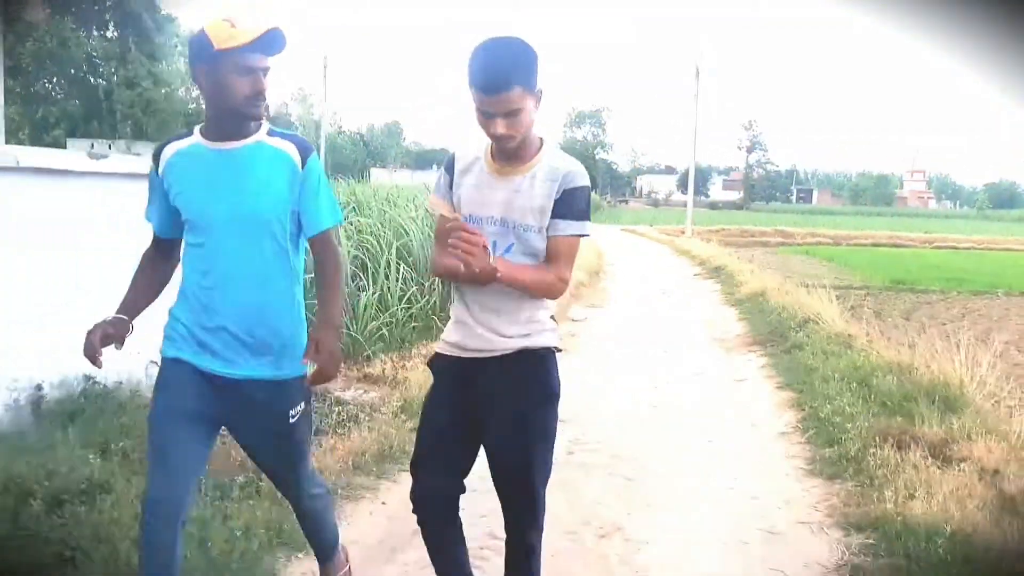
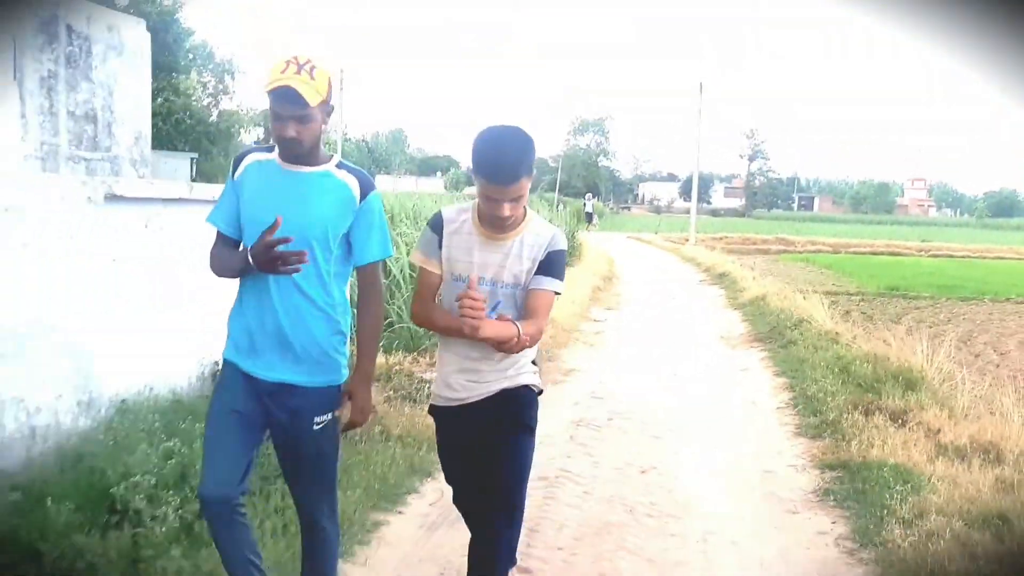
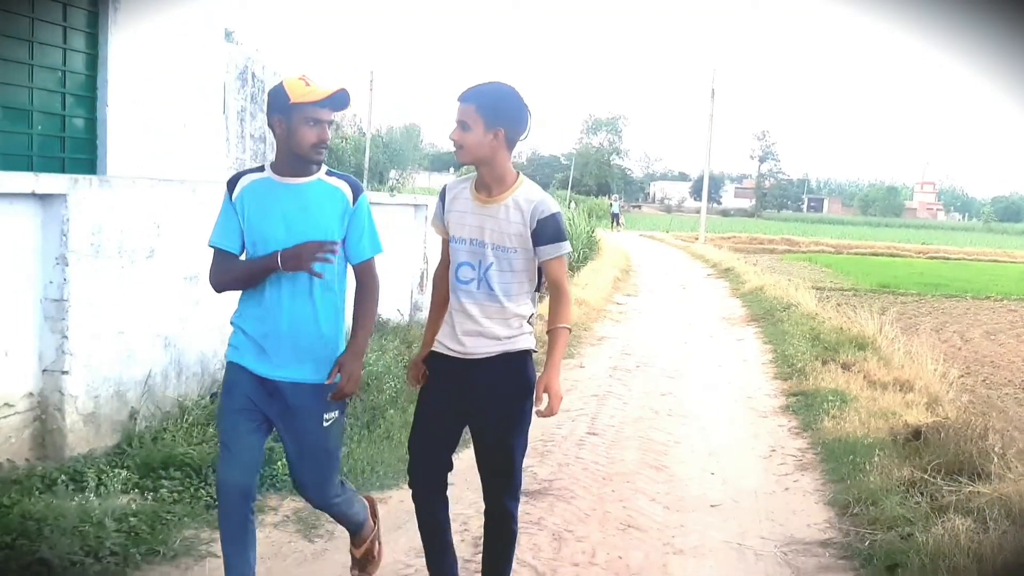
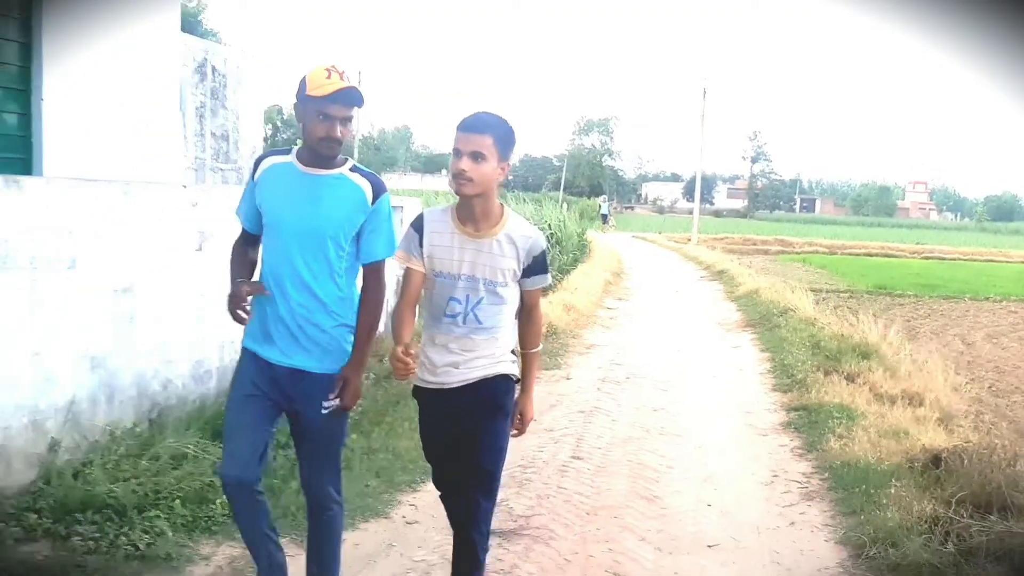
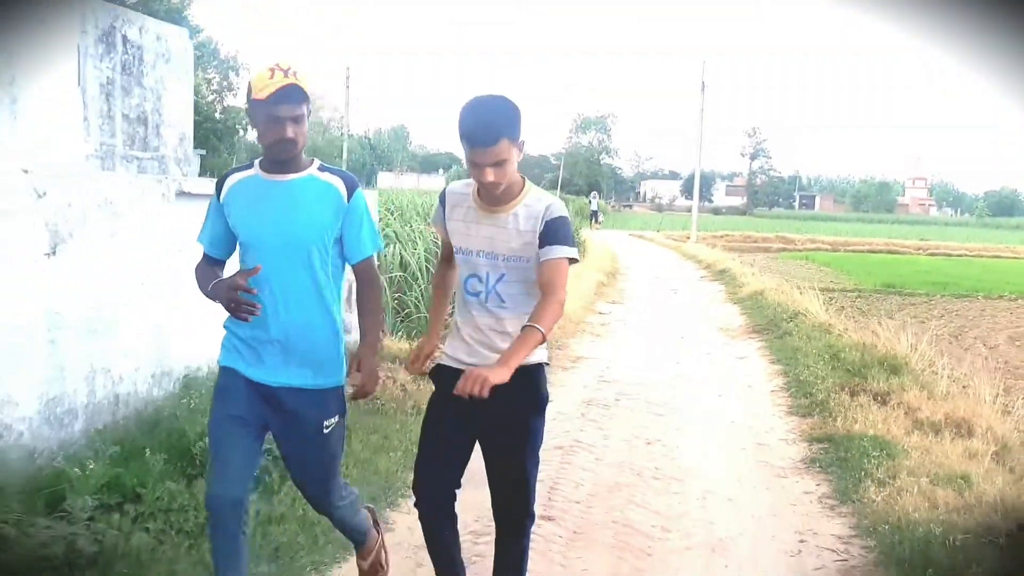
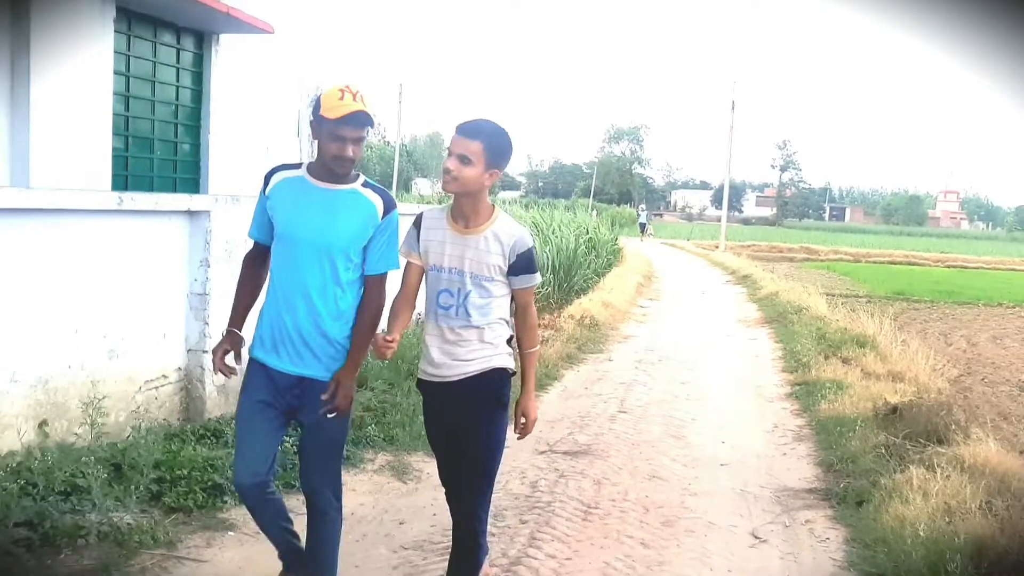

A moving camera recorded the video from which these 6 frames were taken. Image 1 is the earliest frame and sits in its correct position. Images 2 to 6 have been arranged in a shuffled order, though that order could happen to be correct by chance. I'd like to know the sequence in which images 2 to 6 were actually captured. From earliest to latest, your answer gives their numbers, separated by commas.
2, 5, 4, 3, 6
